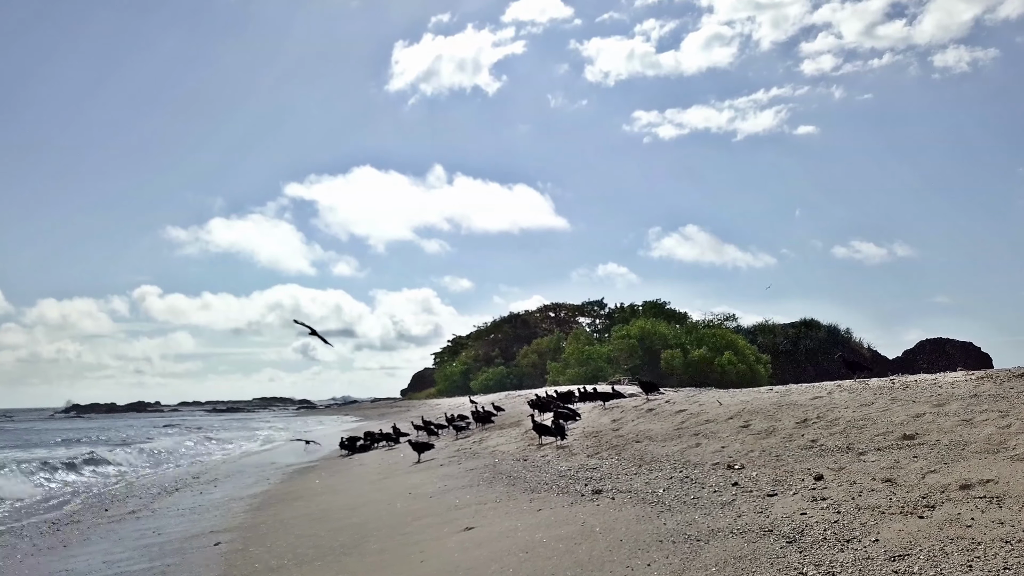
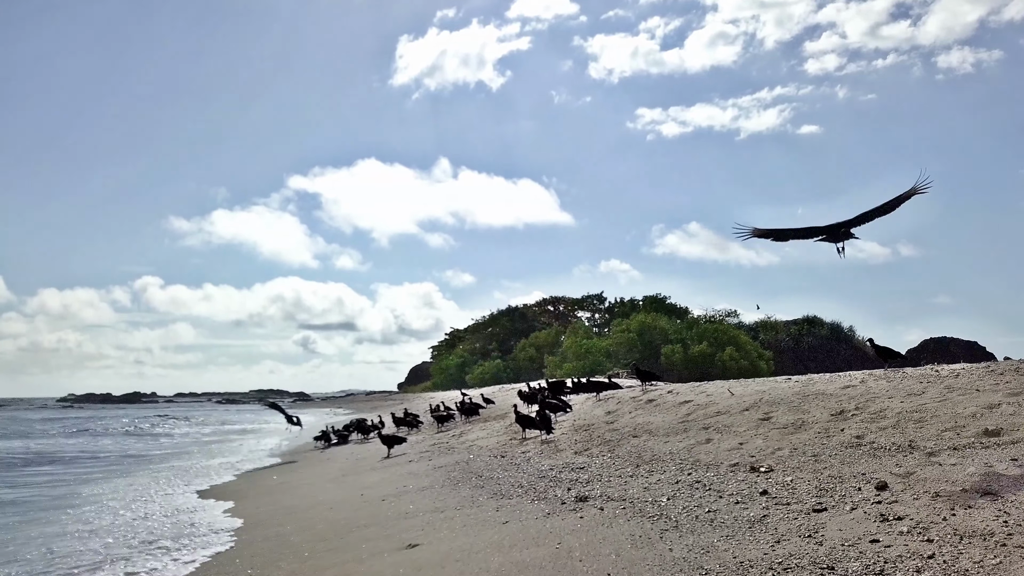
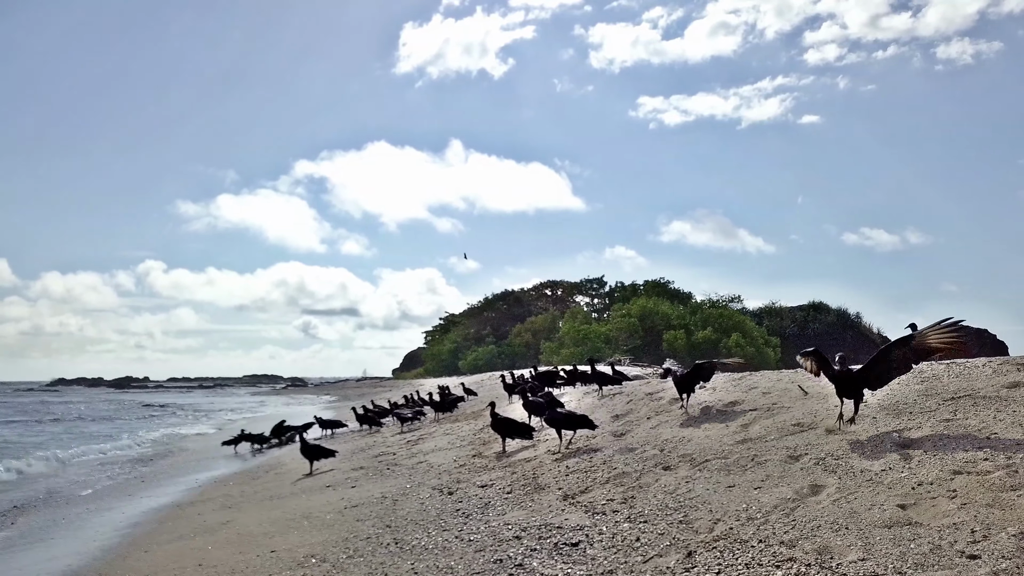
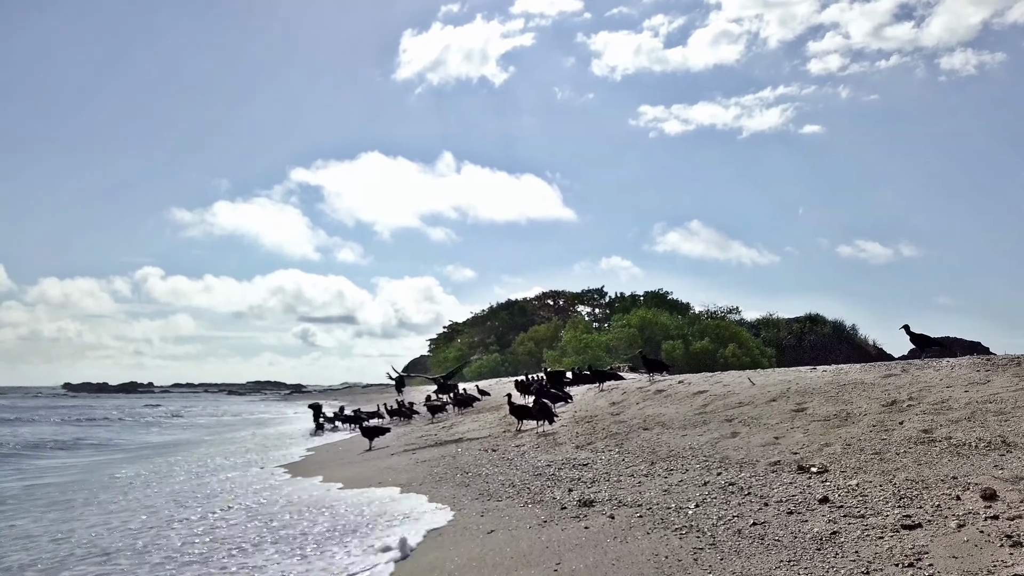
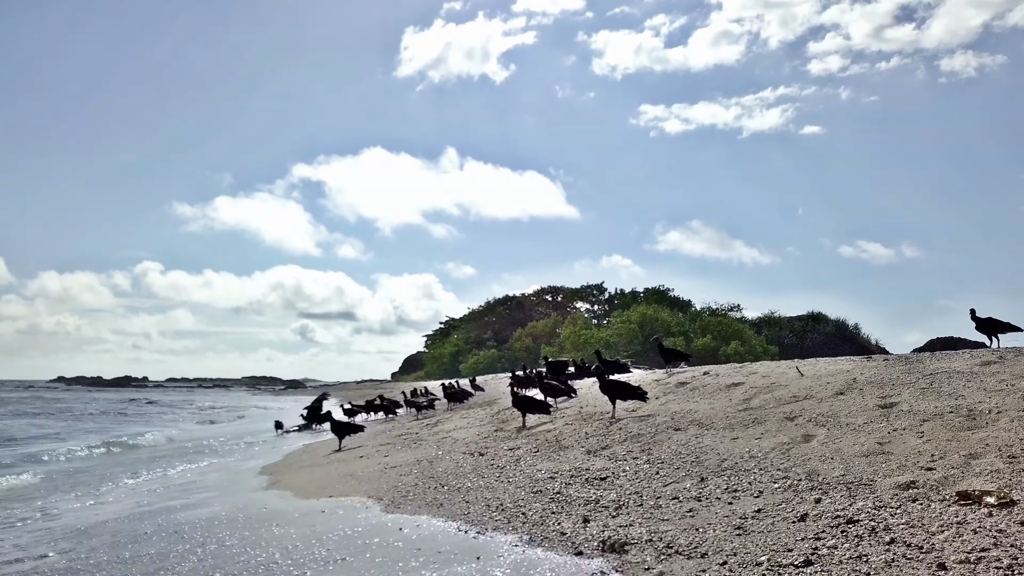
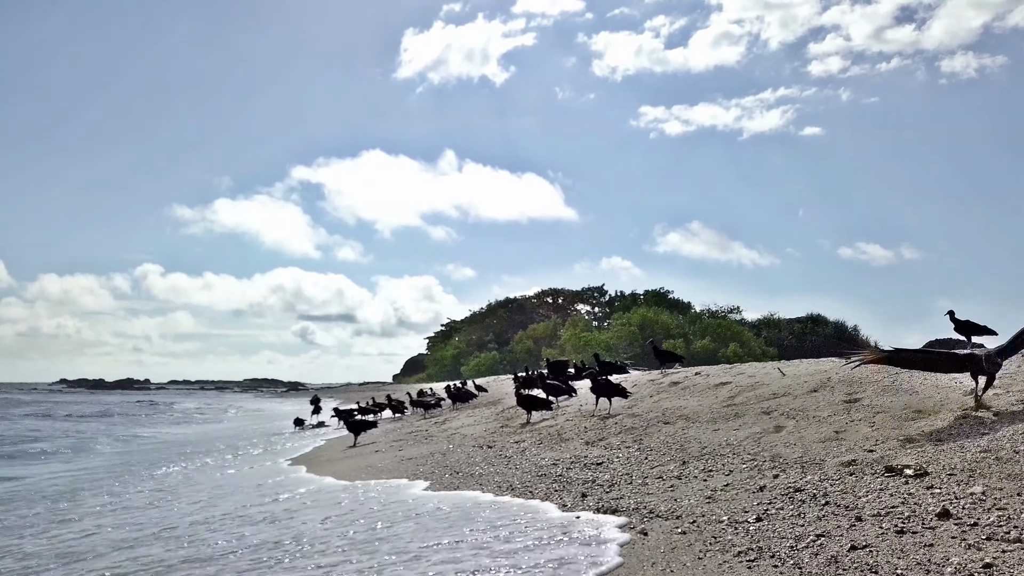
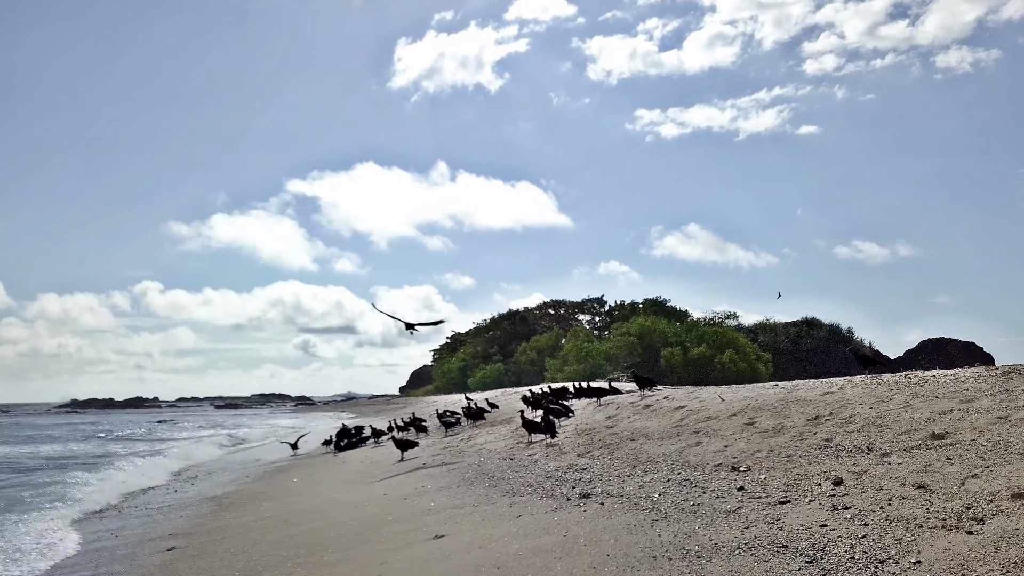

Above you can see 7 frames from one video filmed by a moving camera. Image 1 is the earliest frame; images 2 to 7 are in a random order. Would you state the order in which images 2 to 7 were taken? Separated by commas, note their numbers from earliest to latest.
7, 2, 4, 6, 5, 3
